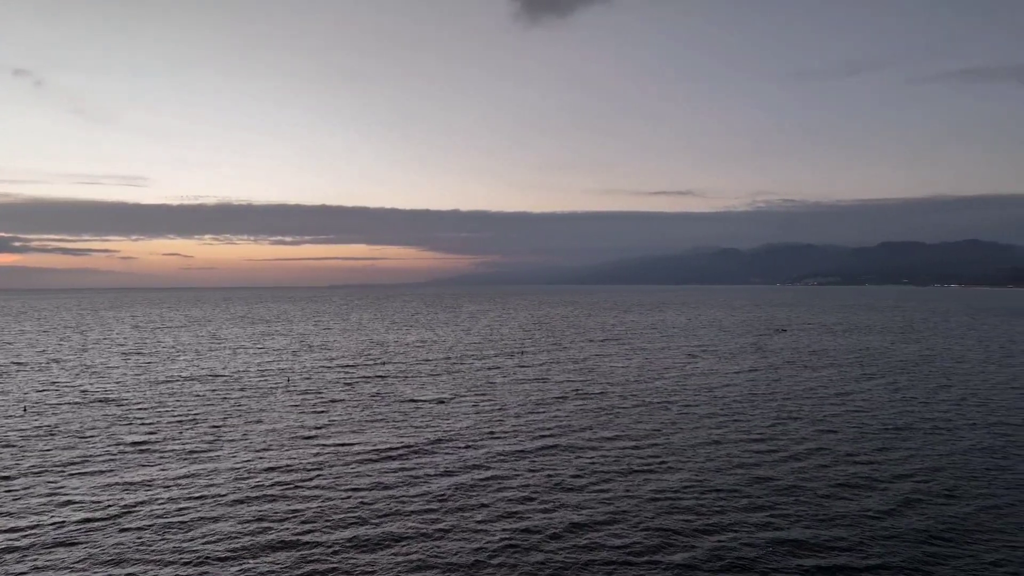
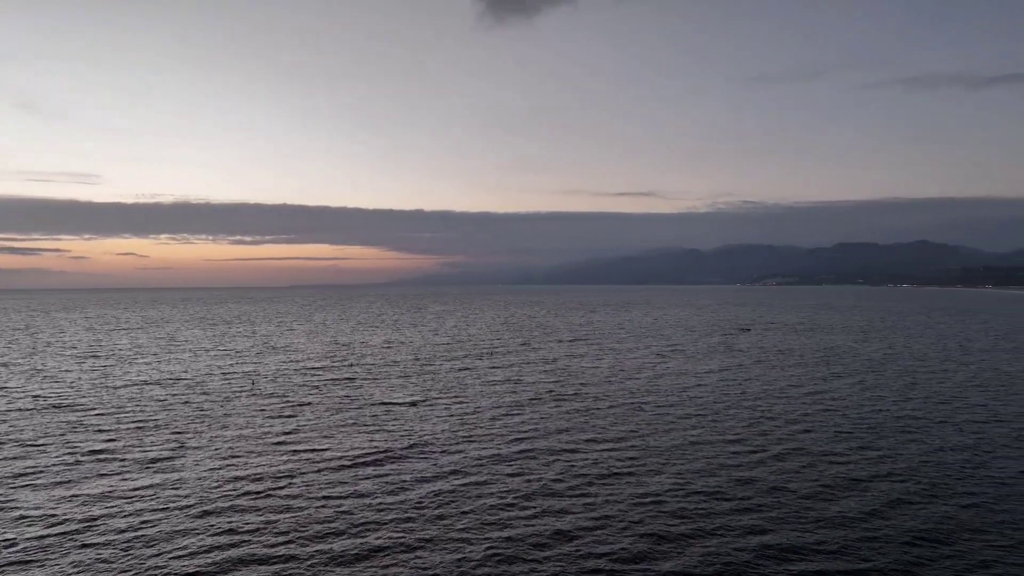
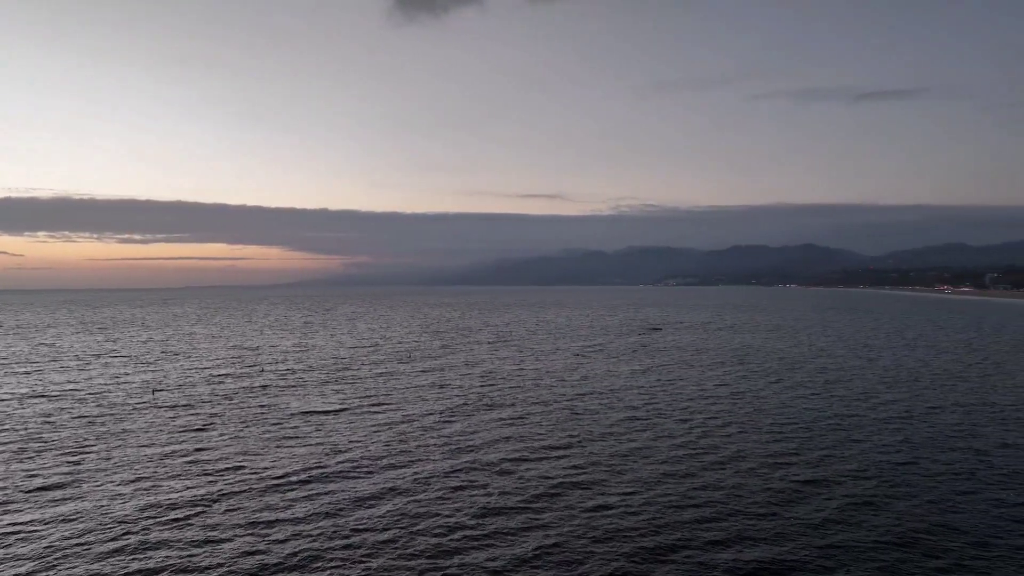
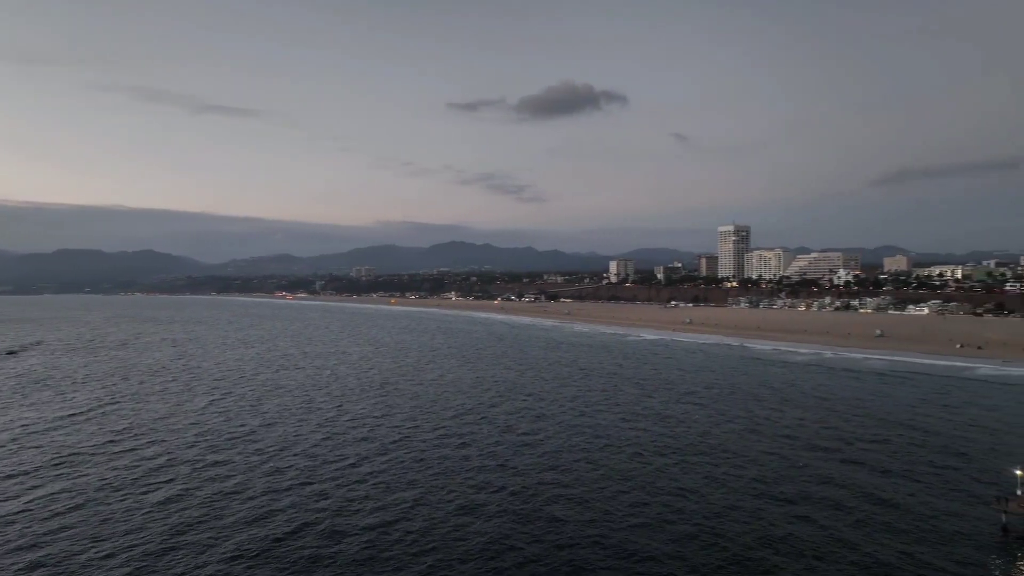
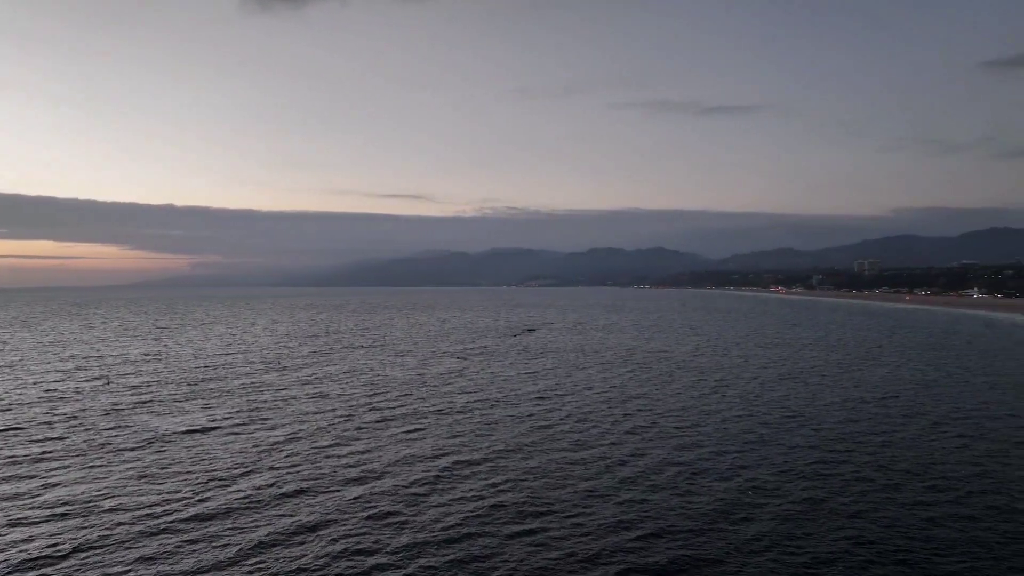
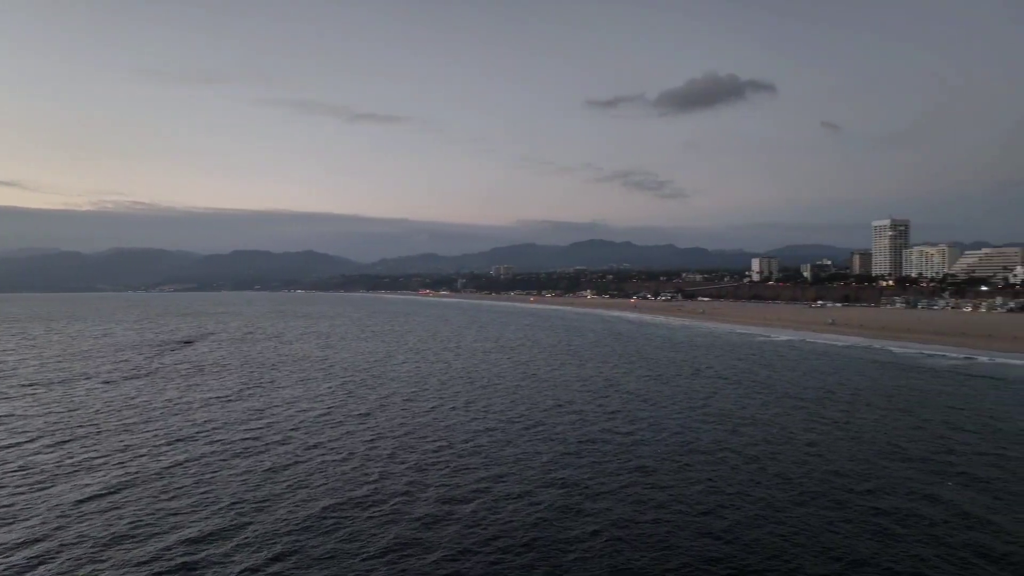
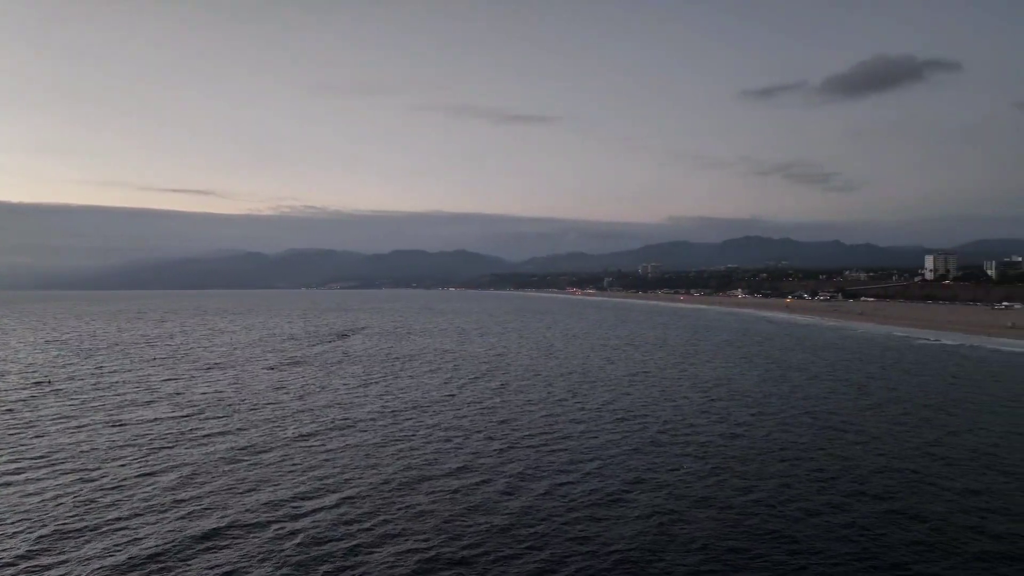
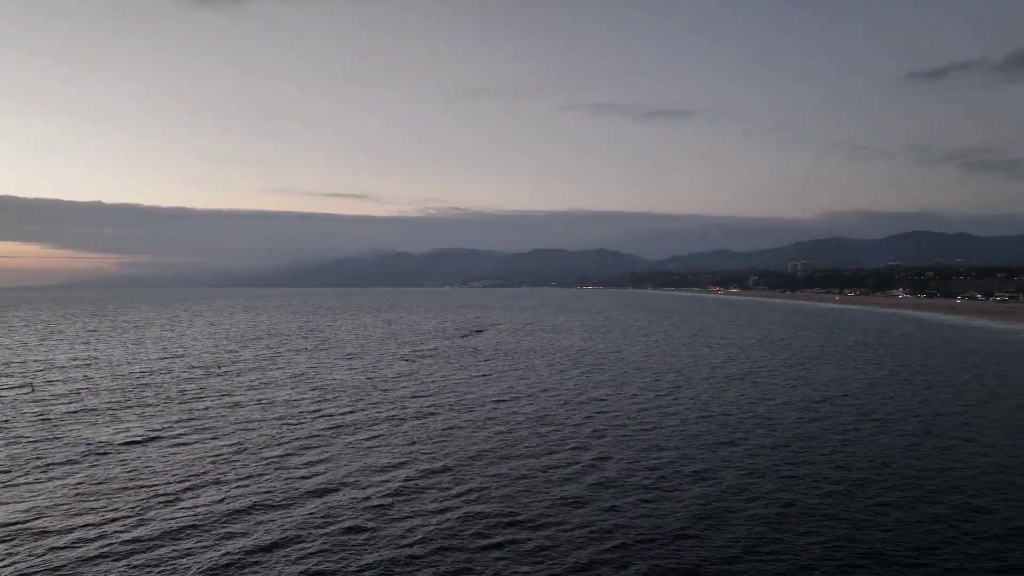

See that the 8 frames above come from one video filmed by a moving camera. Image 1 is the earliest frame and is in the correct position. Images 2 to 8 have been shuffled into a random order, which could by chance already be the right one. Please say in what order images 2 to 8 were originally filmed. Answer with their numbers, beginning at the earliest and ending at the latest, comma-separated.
2, 3, 5, 8, 7, 6, 4
